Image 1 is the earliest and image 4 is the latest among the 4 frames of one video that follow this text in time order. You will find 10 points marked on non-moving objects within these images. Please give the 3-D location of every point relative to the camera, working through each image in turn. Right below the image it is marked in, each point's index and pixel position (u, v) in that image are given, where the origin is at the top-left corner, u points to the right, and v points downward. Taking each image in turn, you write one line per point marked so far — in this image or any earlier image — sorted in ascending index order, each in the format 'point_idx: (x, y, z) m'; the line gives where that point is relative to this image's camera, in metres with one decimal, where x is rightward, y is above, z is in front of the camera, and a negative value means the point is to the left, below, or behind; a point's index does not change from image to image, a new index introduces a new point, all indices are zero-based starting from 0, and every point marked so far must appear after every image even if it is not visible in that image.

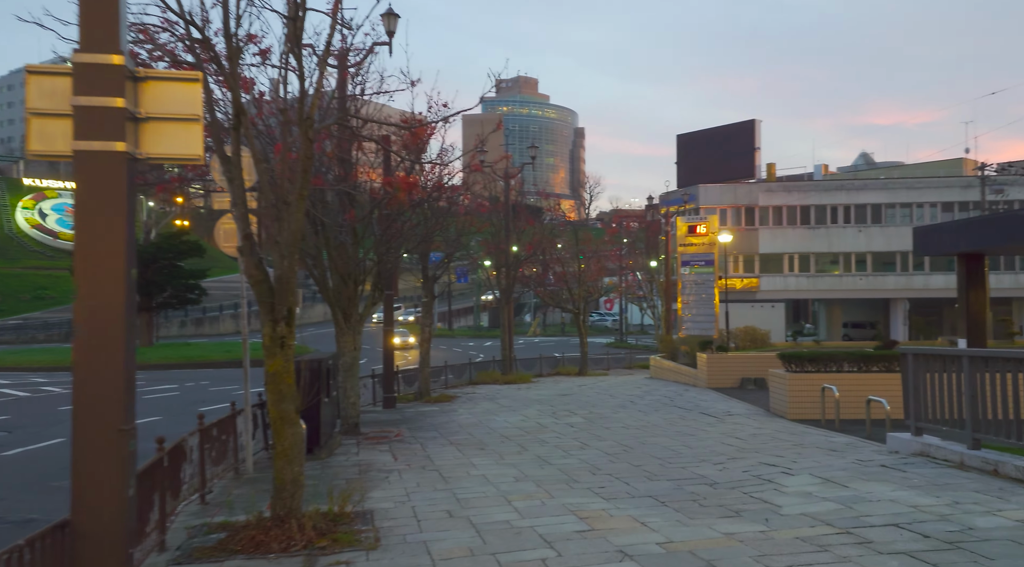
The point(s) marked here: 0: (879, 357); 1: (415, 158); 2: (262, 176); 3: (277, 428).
0: (+6.3, -1.3, +14.8) m
1: (-1.9, +2.4, +16.1) m
2: (-2.2, +1.0, +7.4) m
3: (-2.0, -1.2, +7.0) m
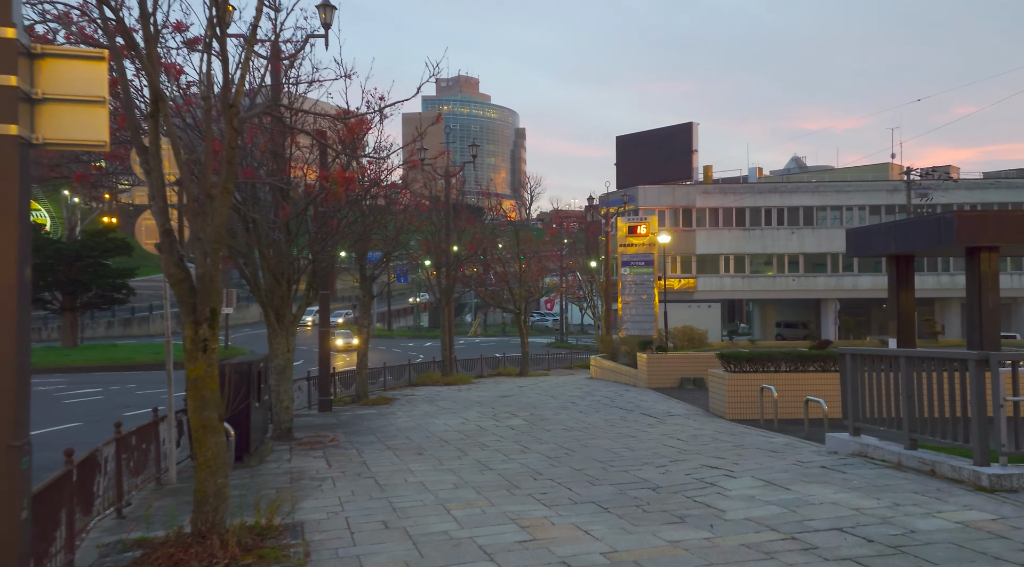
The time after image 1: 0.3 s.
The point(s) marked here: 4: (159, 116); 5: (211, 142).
0: (+5.3, -1.3, +14.9) m
1: (-3.0, +2.4, +15.6) m
2: (-2.7, +1.0, +7.0) m
3: (-2.4, -1.2, +6.6) m
4: (-2.9, +1.4, +6.8) m
5: (-2.4, +1.2, +6.9) m
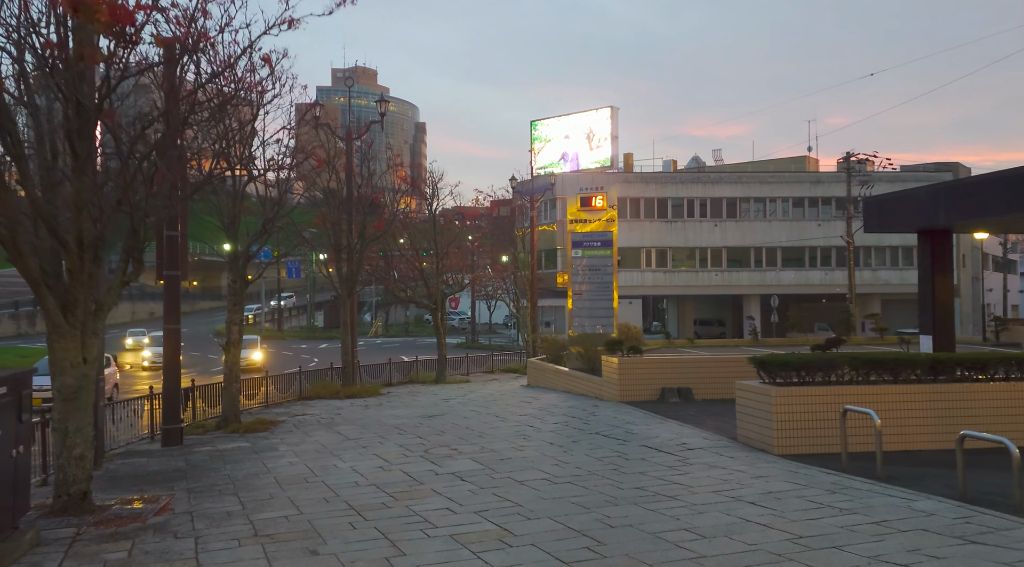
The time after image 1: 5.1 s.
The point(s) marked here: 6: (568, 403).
0: (+4.6, -1.0, +10.3) m
1: (-3.6, +2.8, +10.0) m
2: (-2.4, +1.3, +1.5) m
3: (-2.1, -0.8, +1.1) m
4: (-2.5, +1.7, +1.3) m
5: (-2.1, +1.5, +1.4) m
6: (+1.1, -2.3, +16.1) m
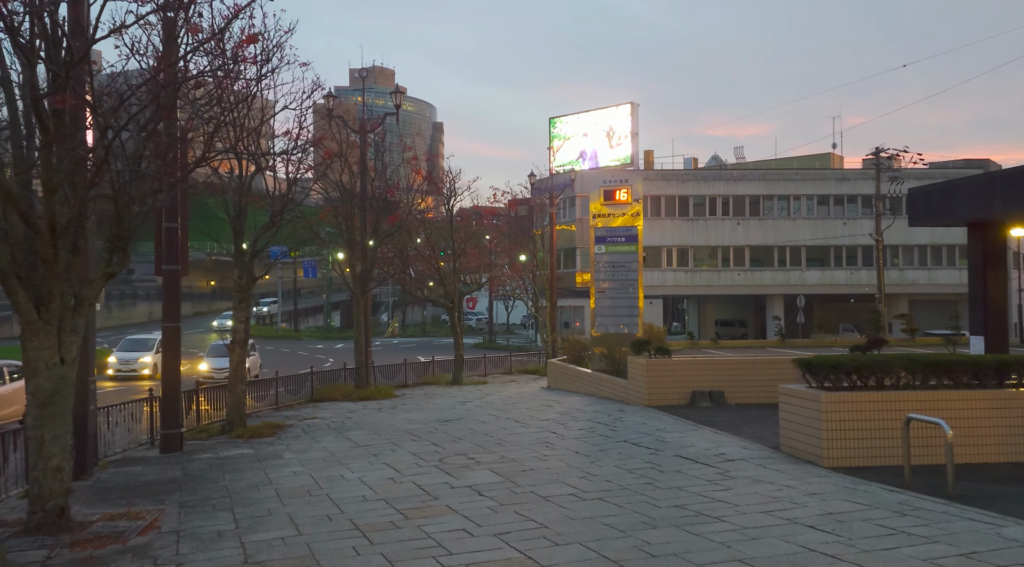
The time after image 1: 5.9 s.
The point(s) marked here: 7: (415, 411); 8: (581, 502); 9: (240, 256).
0: (+4.9, -0.9, +9.3) m
1: (-3.4, +2.8, +9.2) m
2: (-2.3, +1.4, +0.7) m
3: (-2.0, -0.8, +0.3) m
4: (-2.4, +1.8, +0.5) m
5: (-2.0, +1.6, +0.5) m
6: (+1.5, -2.2, +15.2) m
7: (-1.8, -2.4, +16.0) m
8: (+0.6, -2.0, +7.6) m
9: (-4.9, +0.7, +15.1) m
